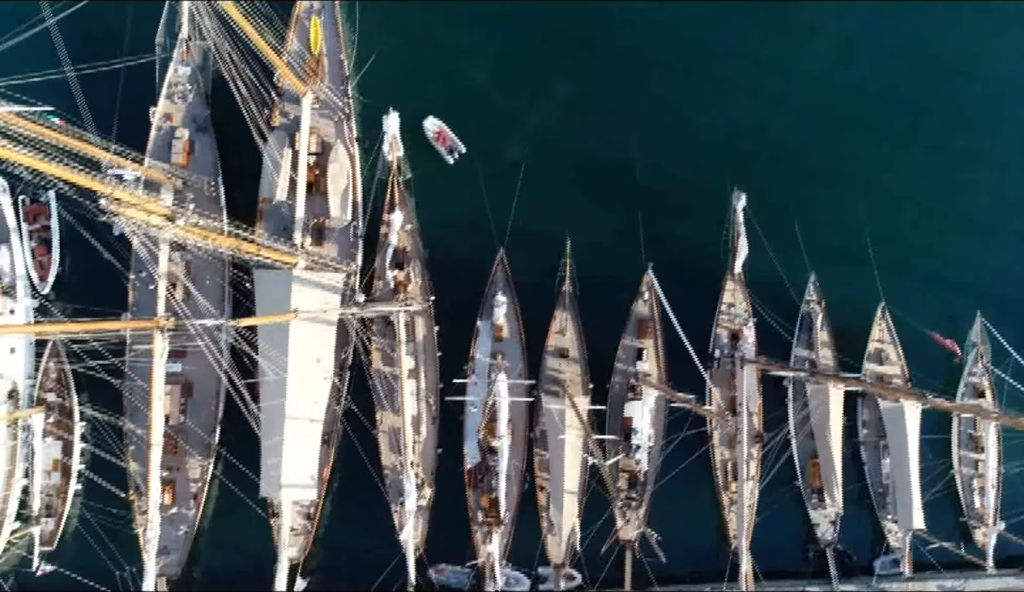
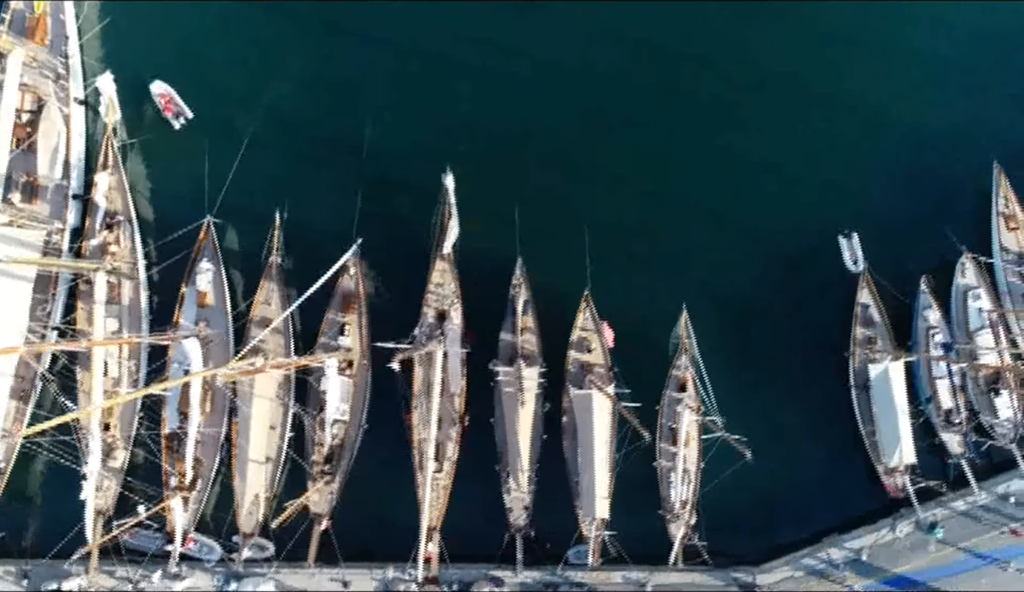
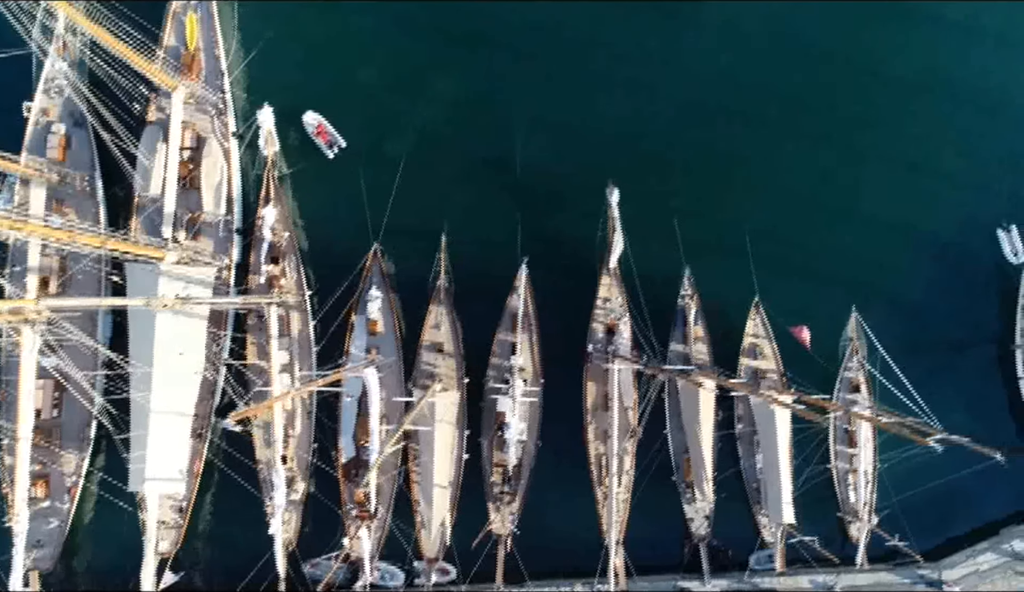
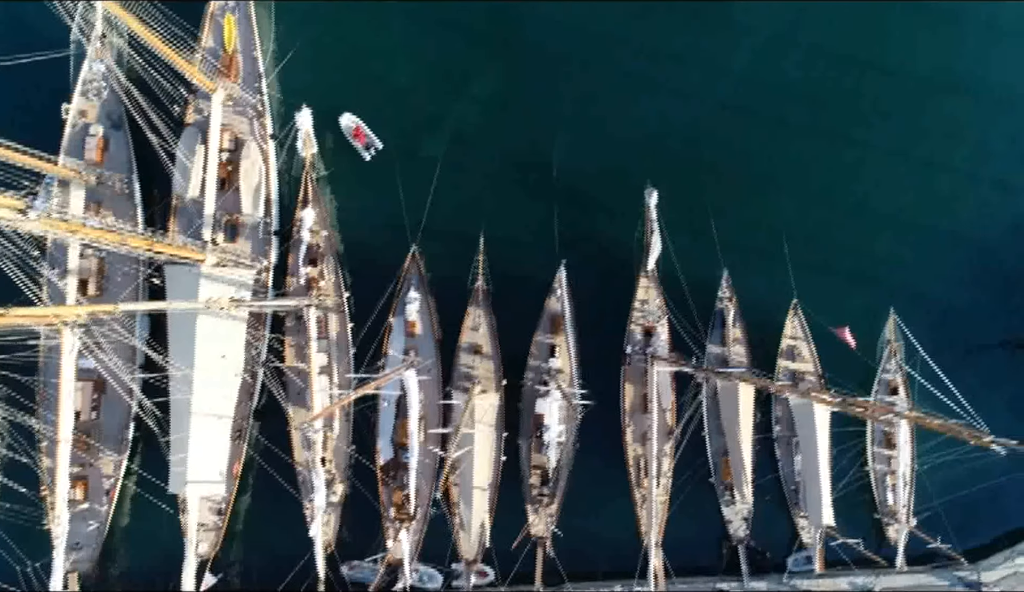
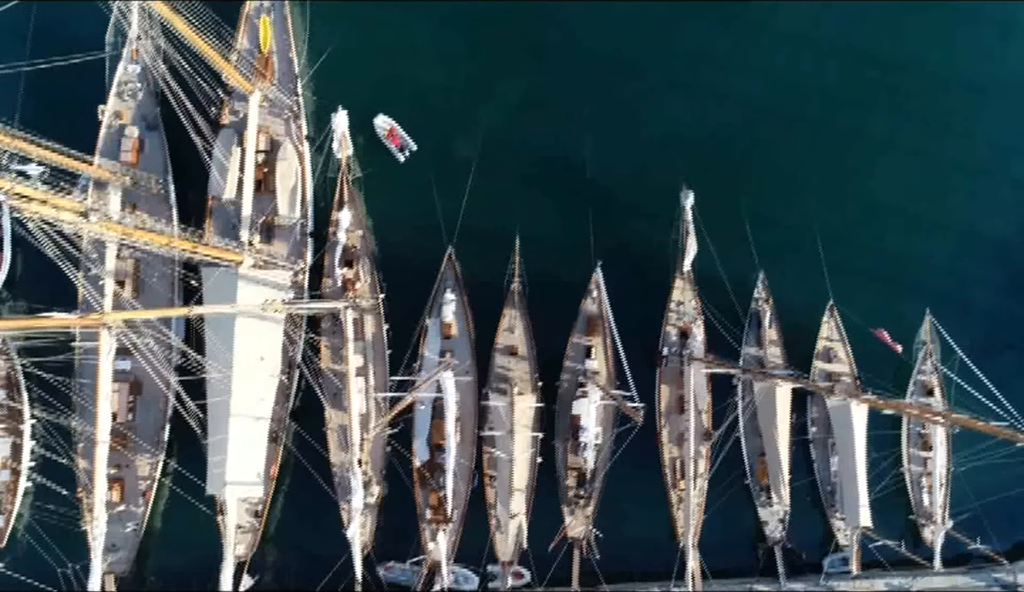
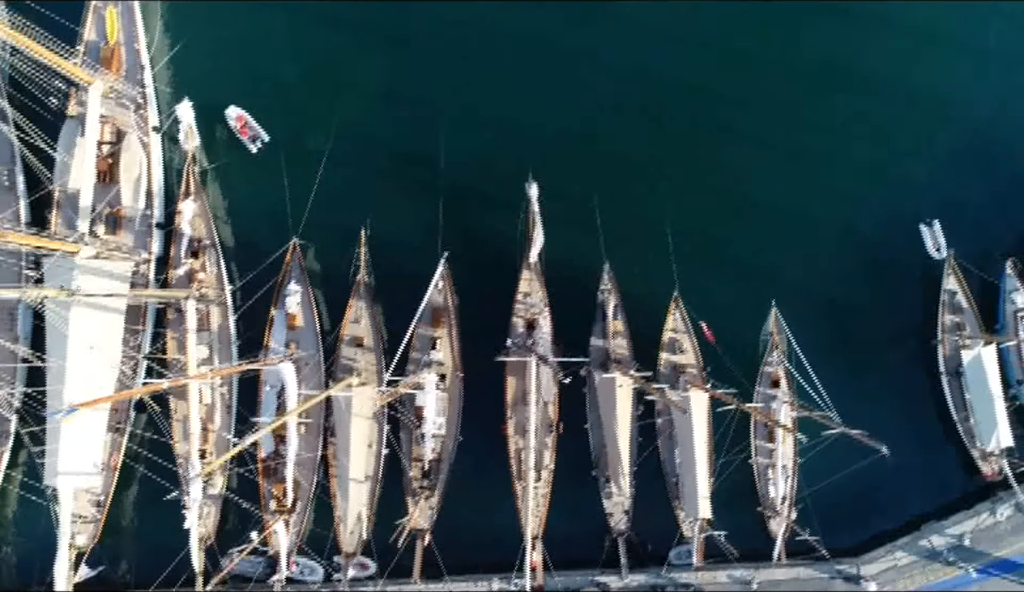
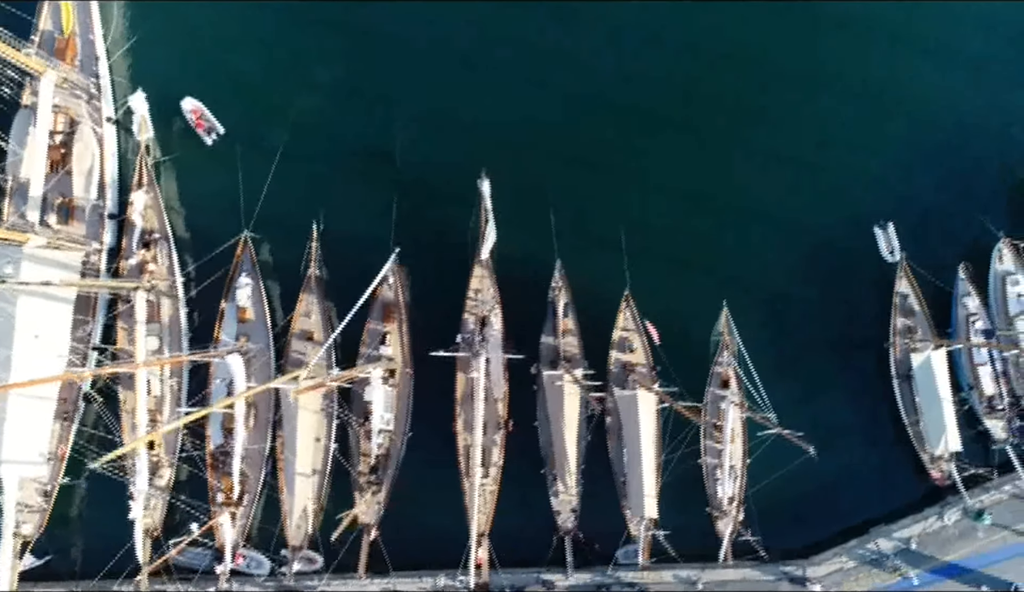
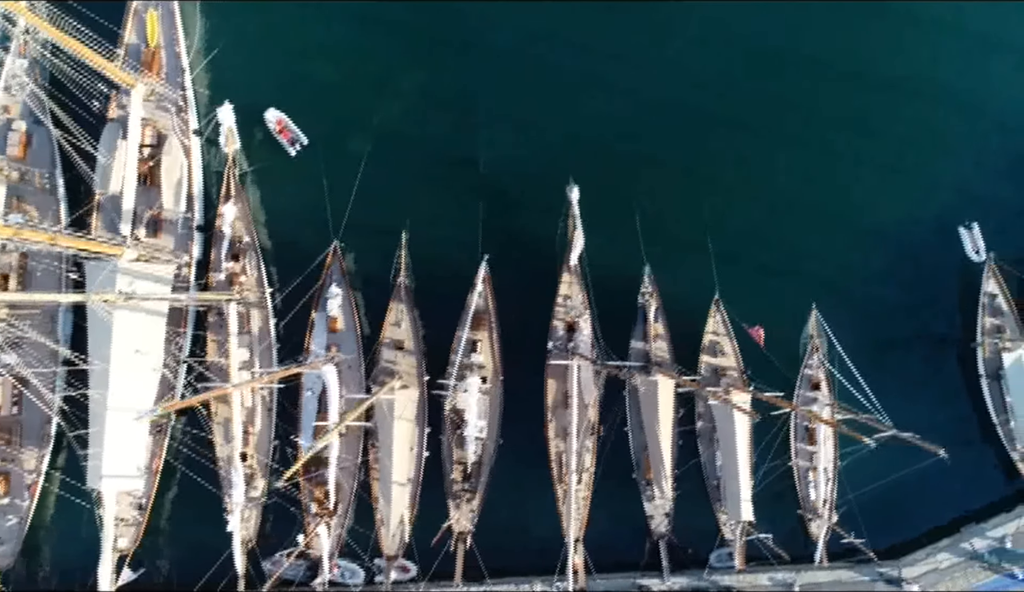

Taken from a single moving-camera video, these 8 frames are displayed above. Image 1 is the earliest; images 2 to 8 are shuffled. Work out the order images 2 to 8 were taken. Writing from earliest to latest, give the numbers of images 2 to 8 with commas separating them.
5, 4, 3, 8, 6, 7, 2
